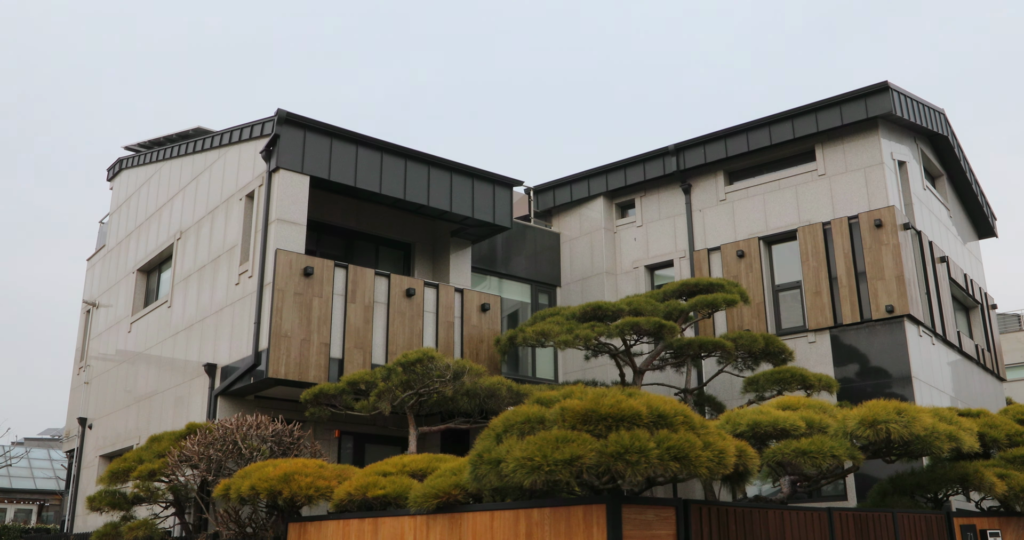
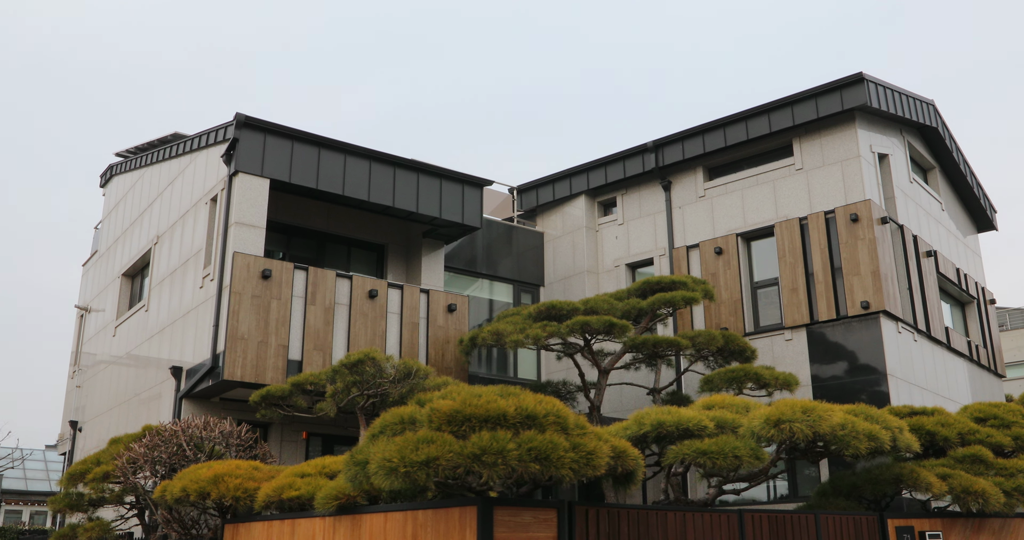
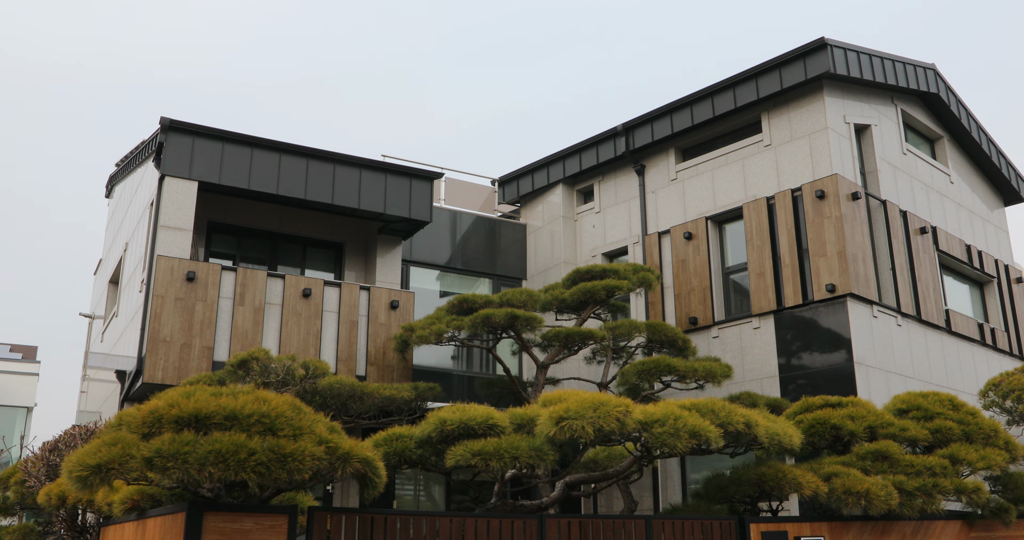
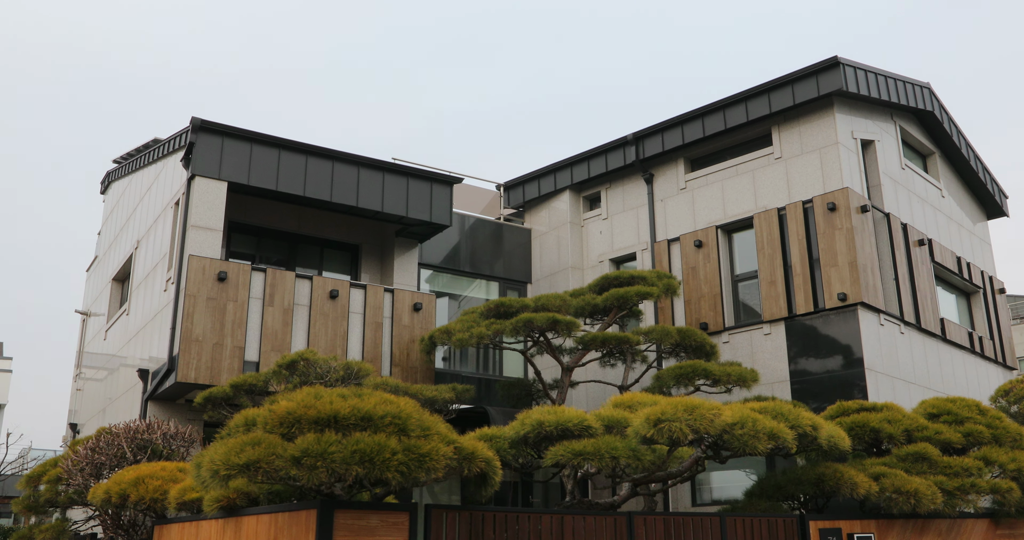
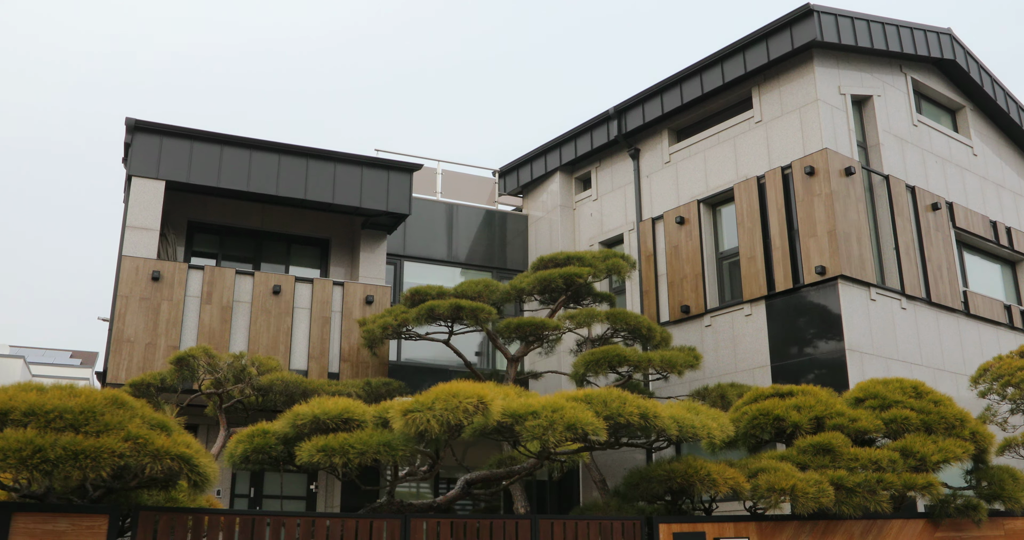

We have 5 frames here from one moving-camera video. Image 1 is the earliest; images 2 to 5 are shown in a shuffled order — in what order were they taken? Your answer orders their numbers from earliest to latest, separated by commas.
2, 4, 3, 5
